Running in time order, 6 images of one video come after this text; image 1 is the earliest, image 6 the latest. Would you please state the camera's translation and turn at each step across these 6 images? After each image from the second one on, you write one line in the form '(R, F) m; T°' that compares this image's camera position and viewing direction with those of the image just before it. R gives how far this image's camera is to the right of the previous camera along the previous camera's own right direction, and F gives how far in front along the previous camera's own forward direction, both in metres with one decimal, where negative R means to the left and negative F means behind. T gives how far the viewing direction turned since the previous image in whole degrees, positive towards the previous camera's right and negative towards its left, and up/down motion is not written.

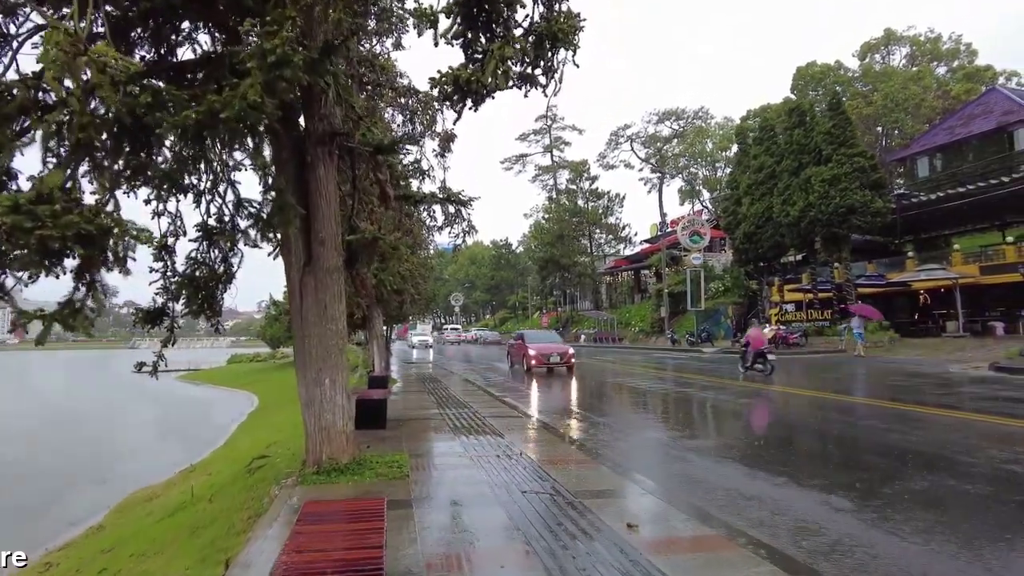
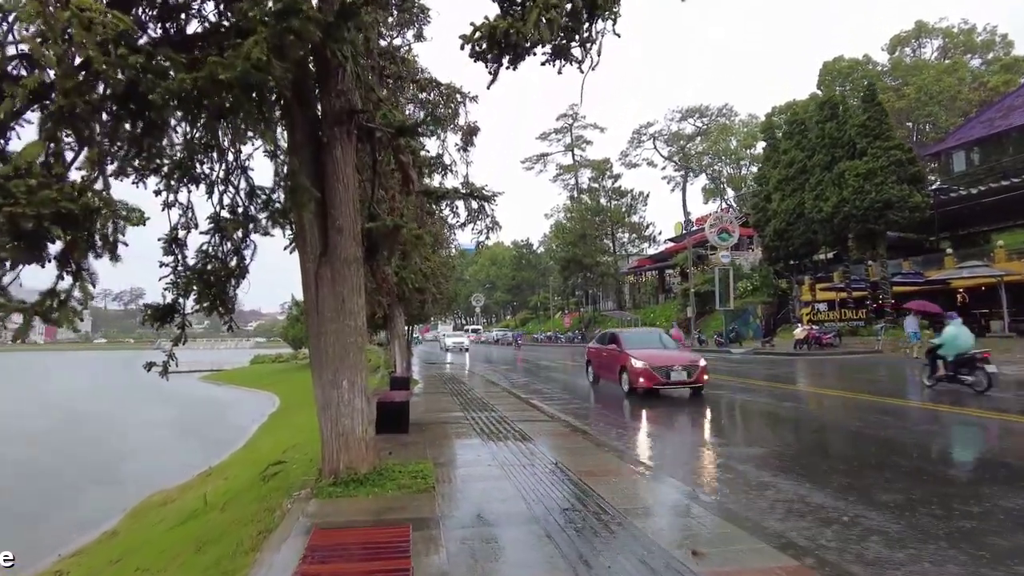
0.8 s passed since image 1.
(-0.1, +0.7) m; -2°
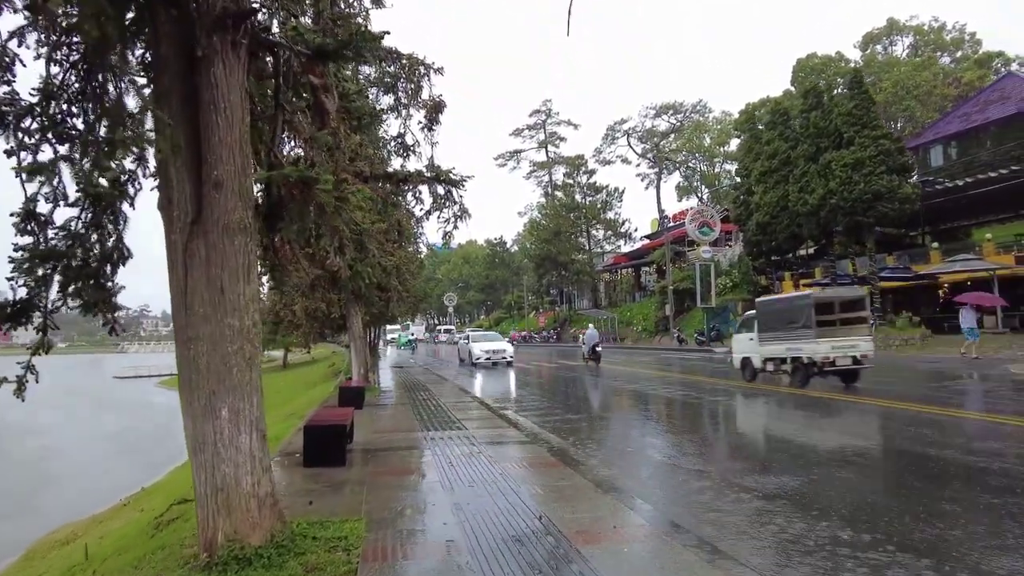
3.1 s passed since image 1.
(+0.1, +2.0) m; +2°
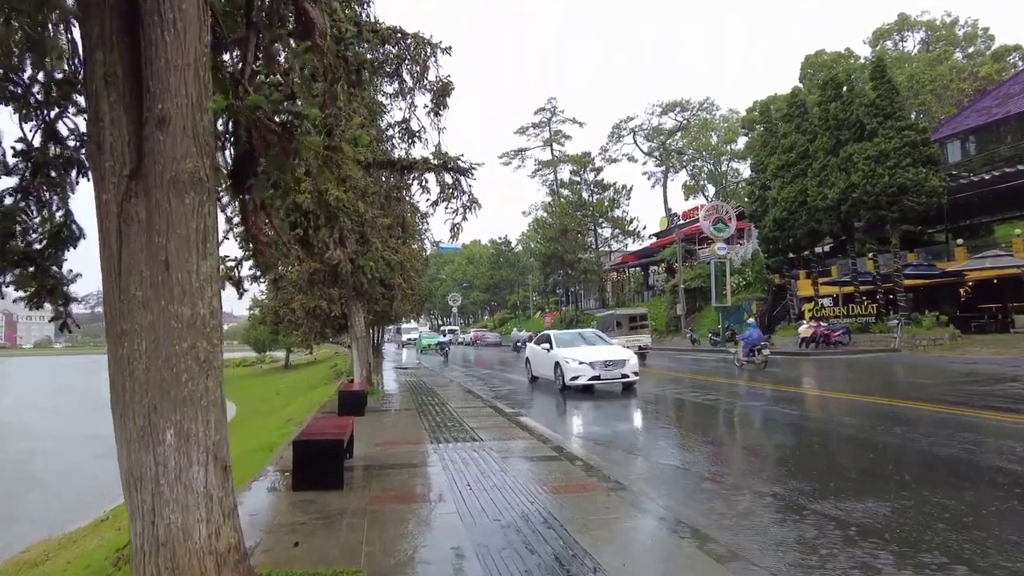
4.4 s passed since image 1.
(-0.2, +1.2) m; 0°
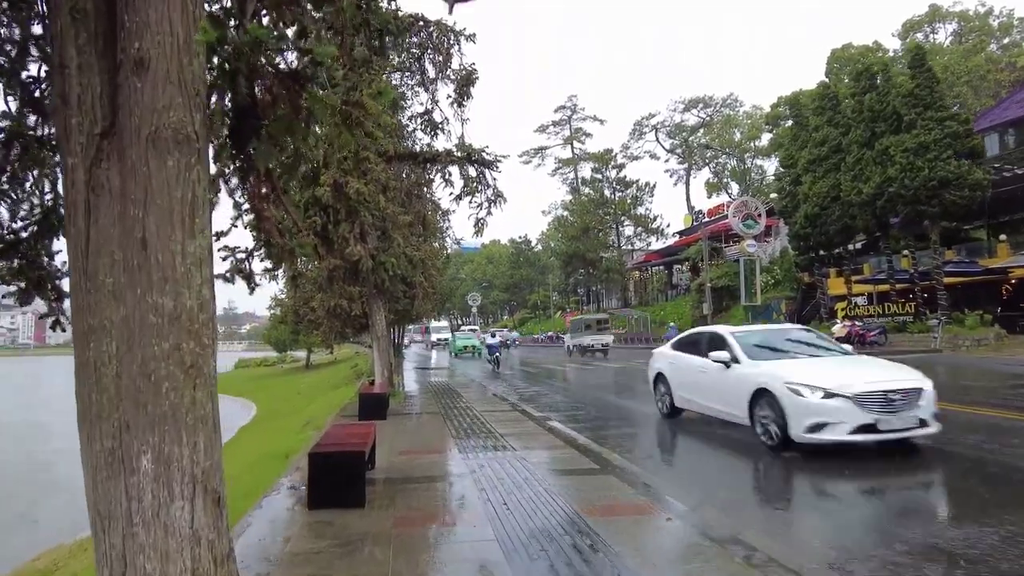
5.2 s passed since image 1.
(-0.2, +0.7) m; -2°
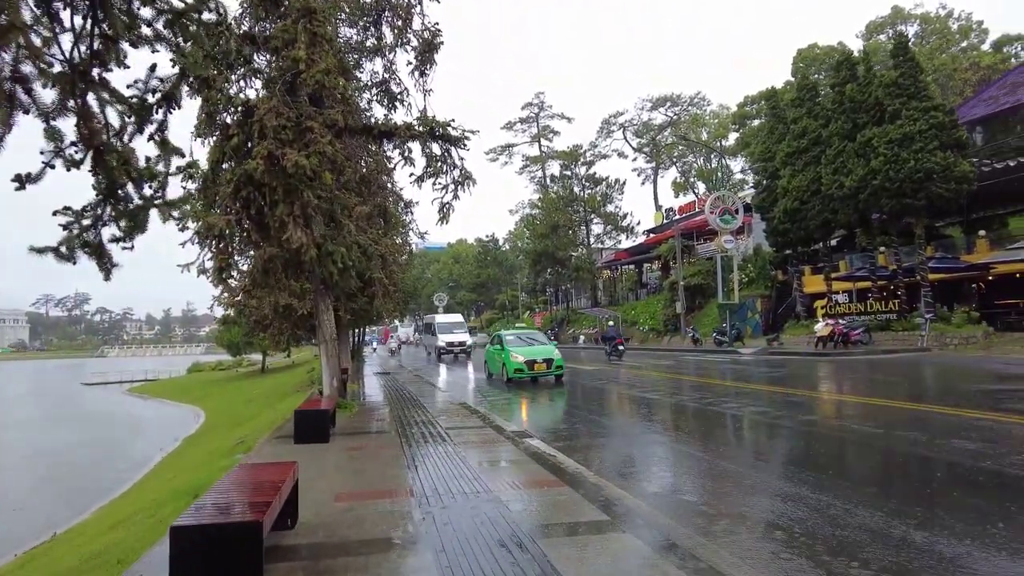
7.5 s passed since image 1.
(-0.1, +1.8) m; +3°
